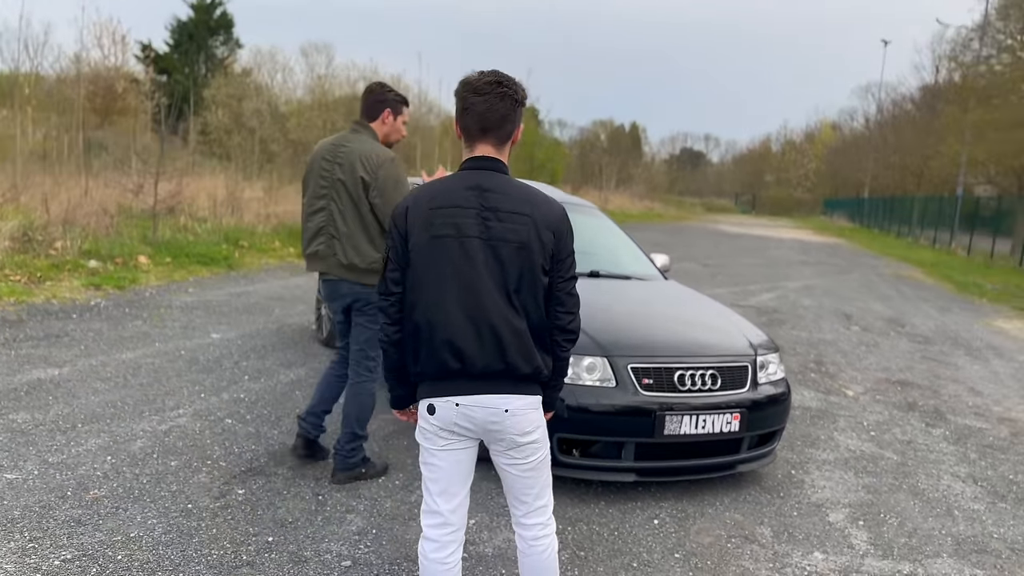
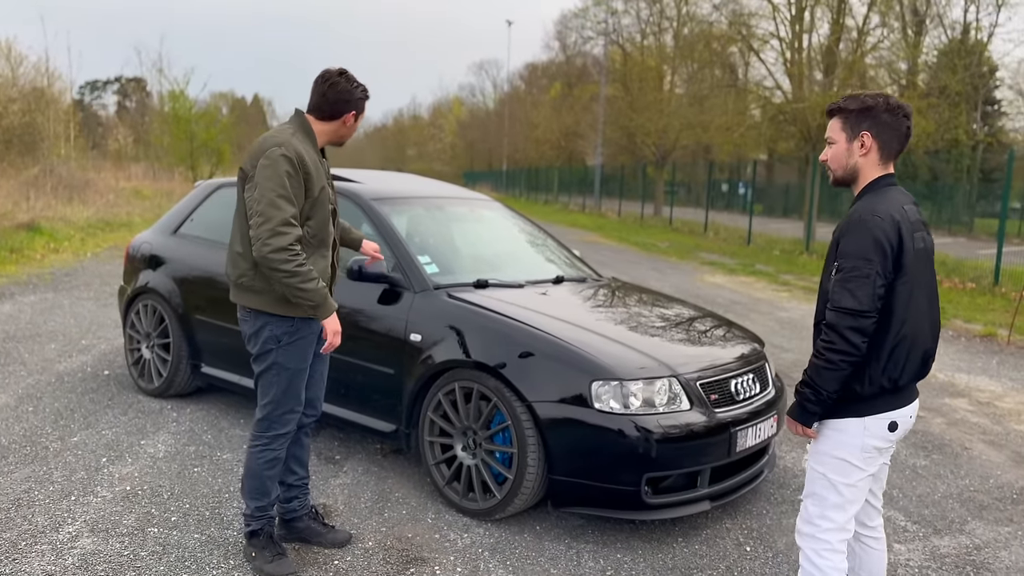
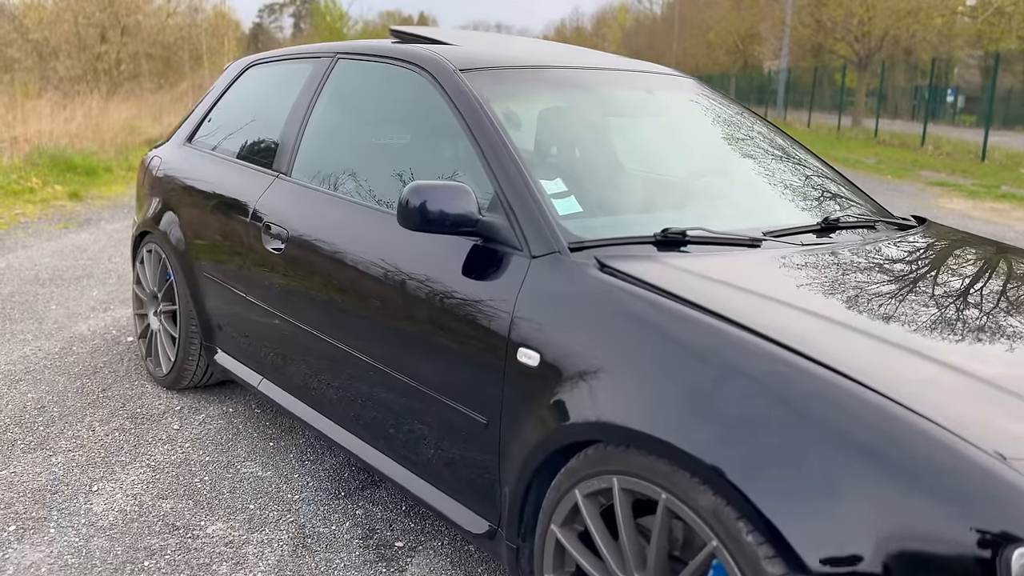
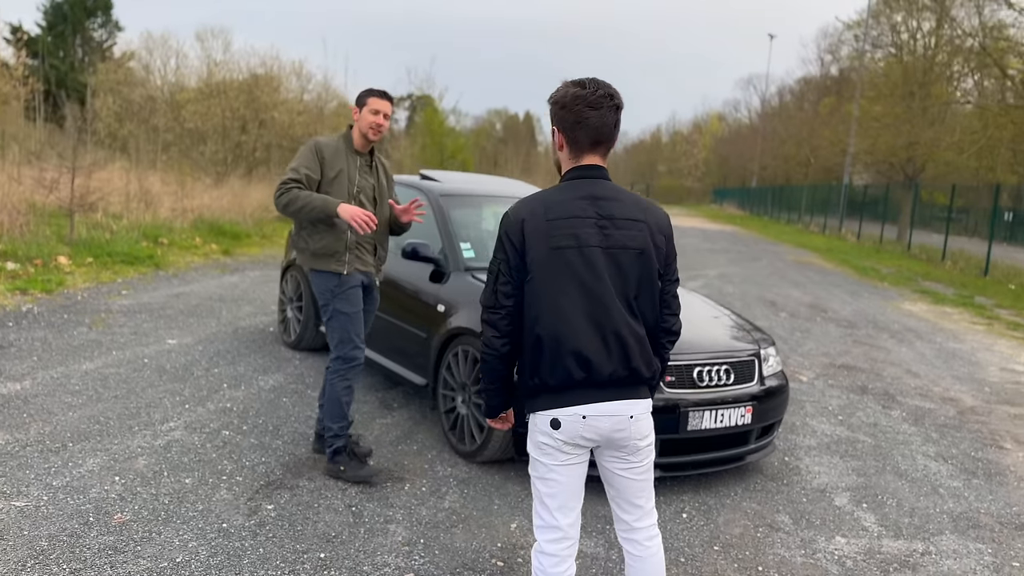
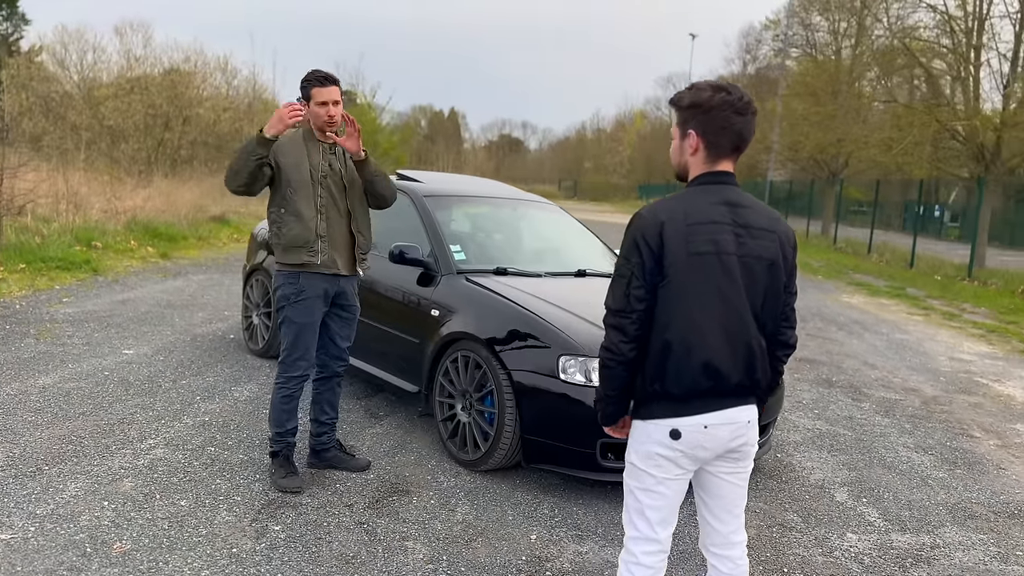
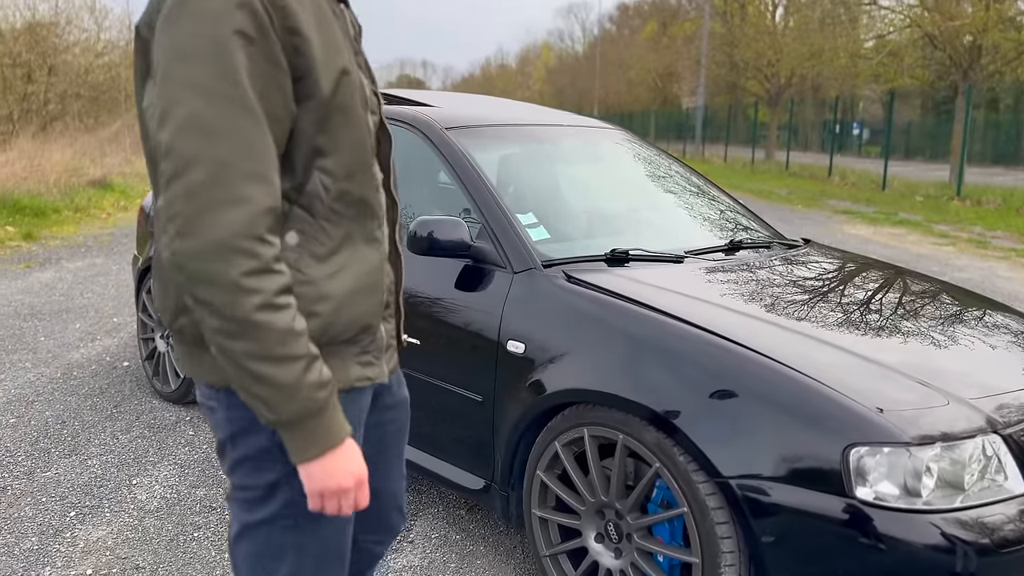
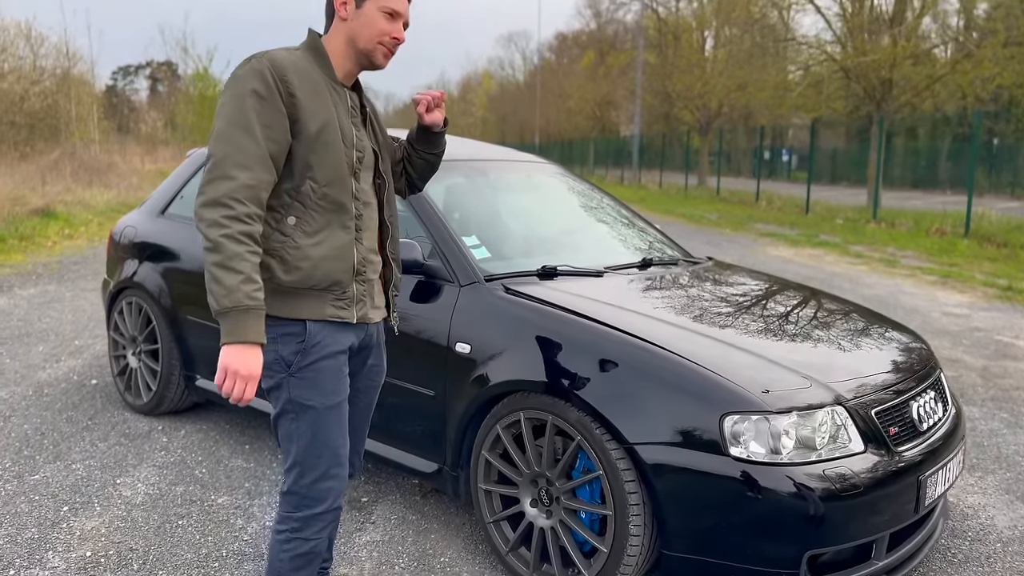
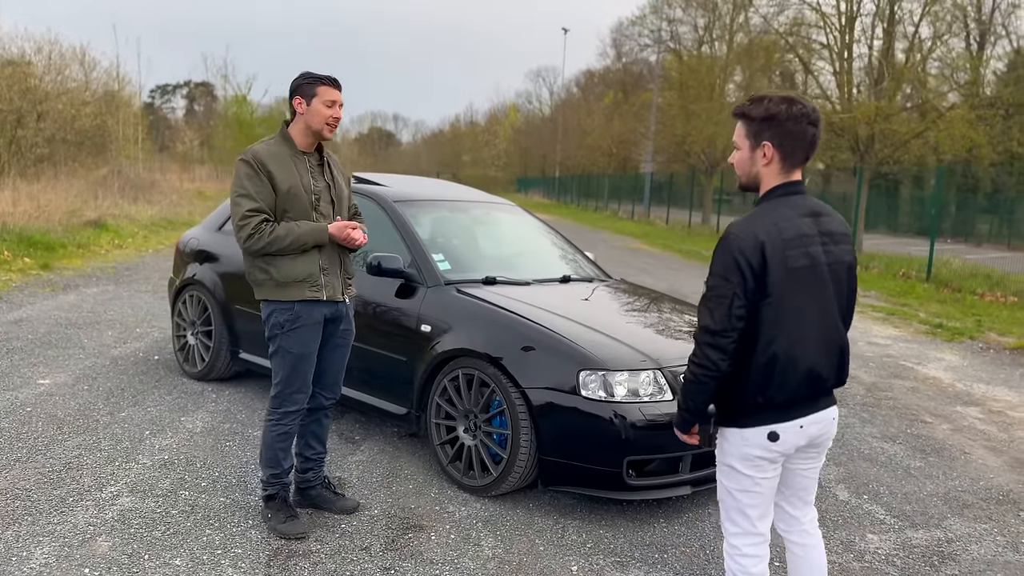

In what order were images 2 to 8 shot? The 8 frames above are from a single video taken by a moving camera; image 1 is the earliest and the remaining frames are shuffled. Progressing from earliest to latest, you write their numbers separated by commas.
4, 5, 8, 2, 7, 6, 3
